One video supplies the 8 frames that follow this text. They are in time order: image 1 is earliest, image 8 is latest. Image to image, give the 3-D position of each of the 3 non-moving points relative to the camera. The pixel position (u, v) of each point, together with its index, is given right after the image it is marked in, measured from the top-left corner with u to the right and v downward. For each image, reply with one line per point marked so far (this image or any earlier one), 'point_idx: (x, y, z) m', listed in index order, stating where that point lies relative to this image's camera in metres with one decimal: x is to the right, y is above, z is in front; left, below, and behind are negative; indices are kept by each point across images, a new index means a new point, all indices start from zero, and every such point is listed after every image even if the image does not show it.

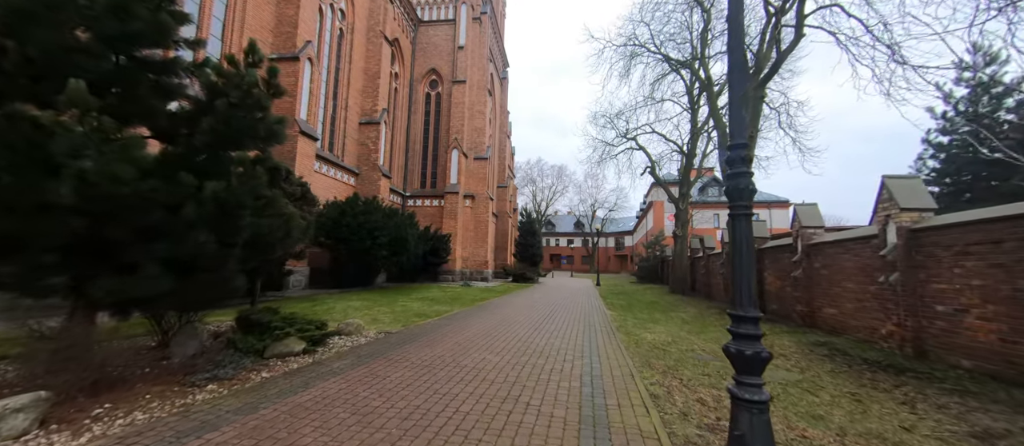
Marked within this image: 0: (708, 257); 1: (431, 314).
0: (+7.9, -1.4, +14.5) m
1: (-1.8, -2.0, +7.8) m
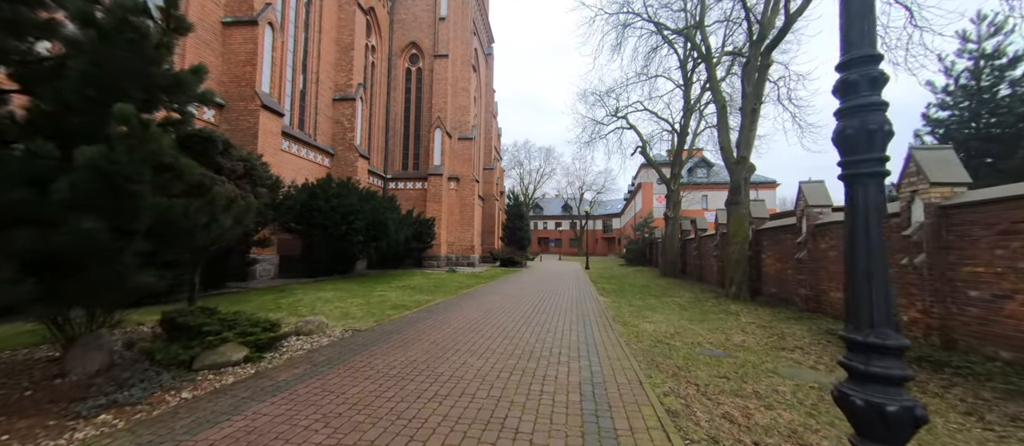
0: (+7.4, -0.7, +14.2) m
1: (-2.0, -1.6, +7.2) m
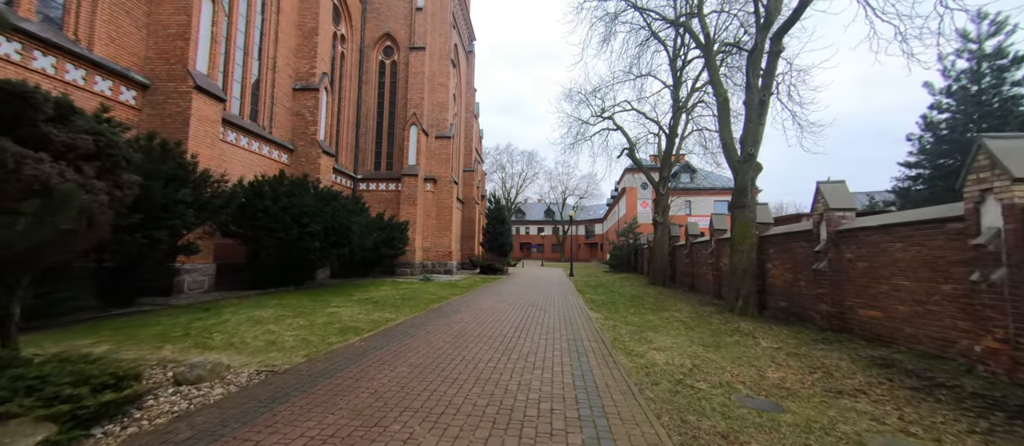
0: (+6.7, -0.9, +13.3) m
1: (-2.4, -1.7, +5.8) m
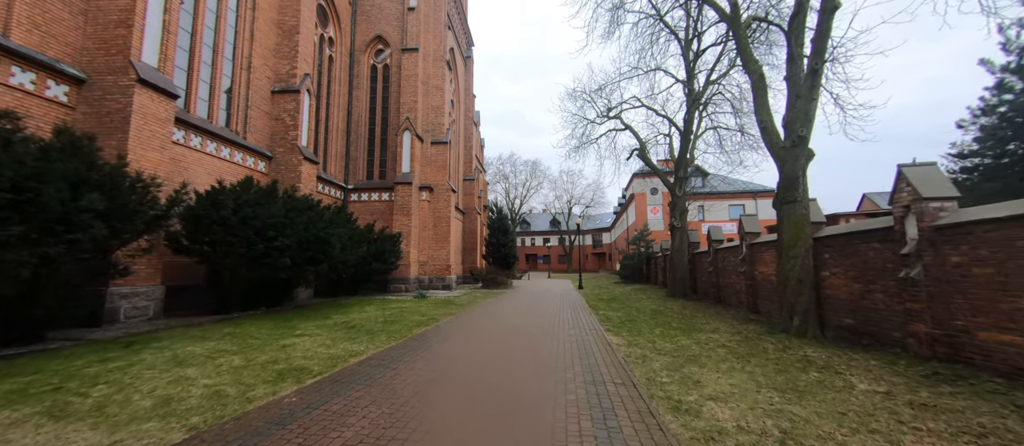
0: (+6.7, -1.0, +11.8) m
1: (-2.4, -1.8, +4.5) m
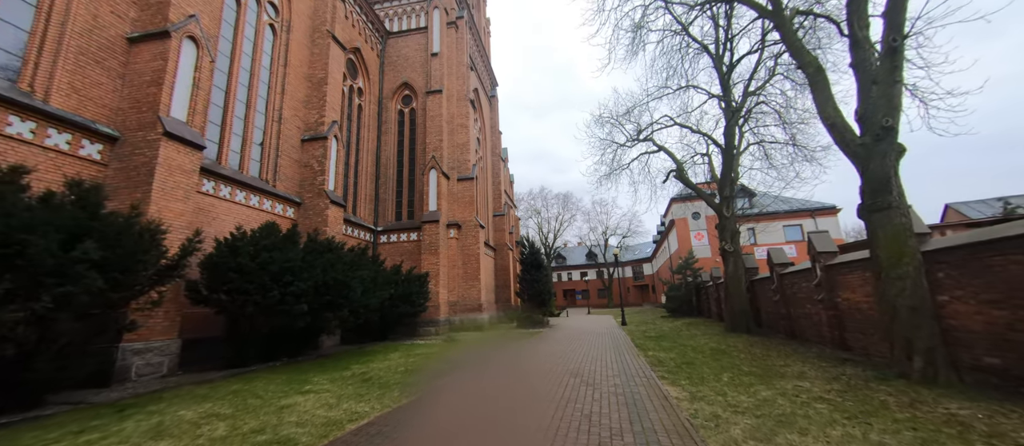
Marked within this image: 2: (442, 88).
0: (+7.7, -1.6, +10.2) m
1: (-2.1, -2.2, +3.7) m
2: (-3.3, +6.3, +16.8) m
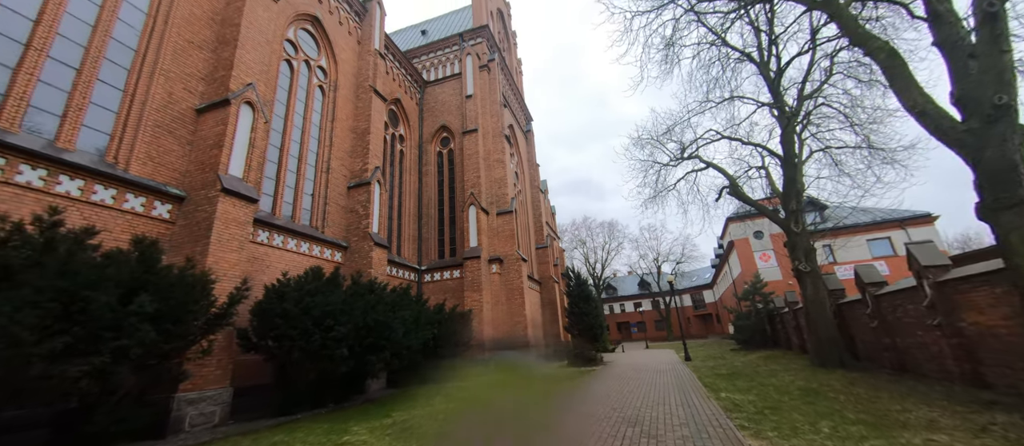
0: (+8.8, -1.8, +8.6) m
1: (-1.7, -2.6, +3.3) m
2: (-1.7, +4.6, +17.2) m
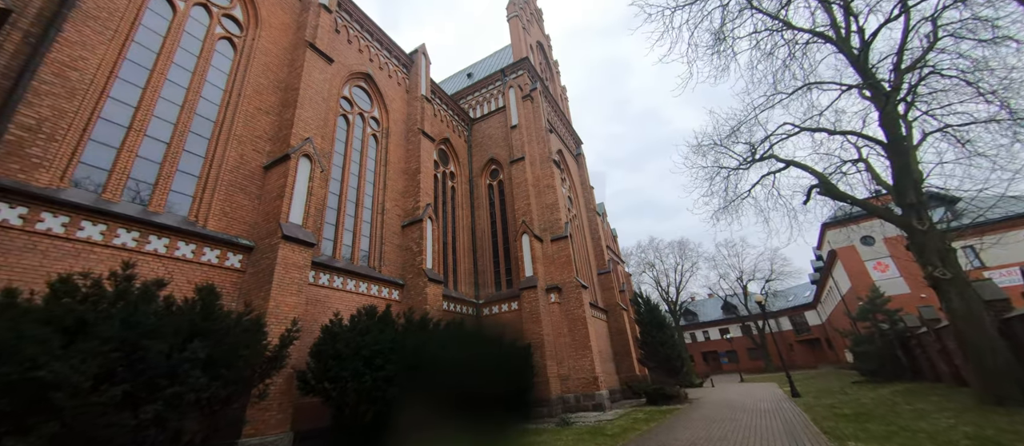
0: (+9.8, -1.5, +6.3) m
1: (-1.3, -2.8, +2.8) m
2: (+0.5, +3.2, +17.1) m
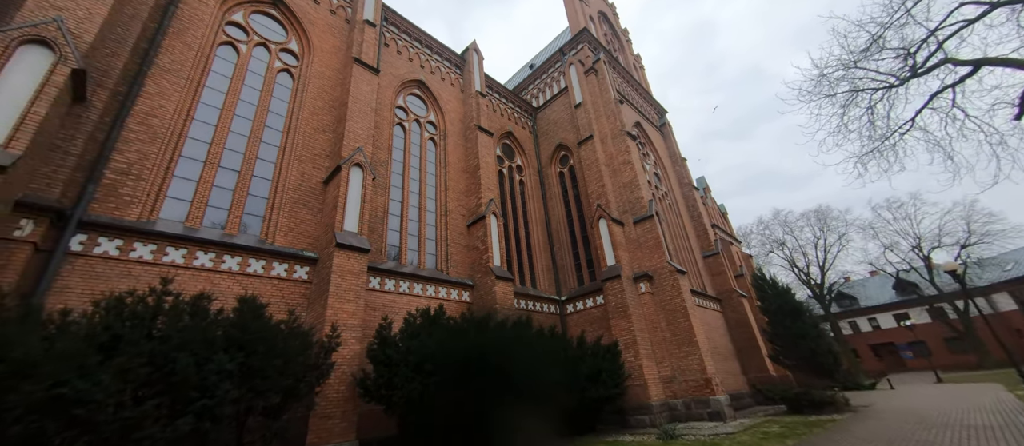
0: (+10.0, +0.2, +2.4) m
1: (-1.5, -2.6, +2.0) m
2: (+3.4, +3.8, +15.4) m
